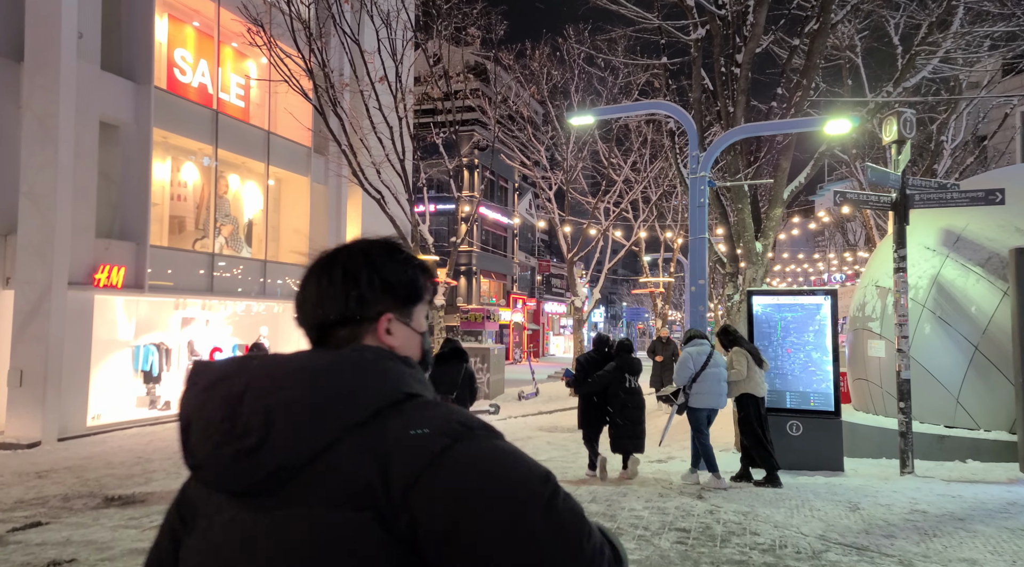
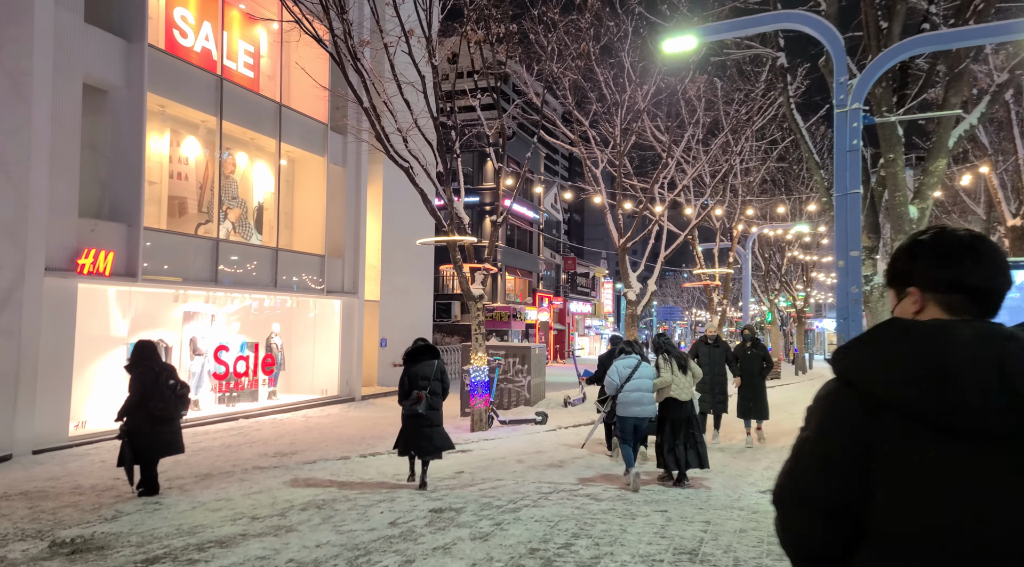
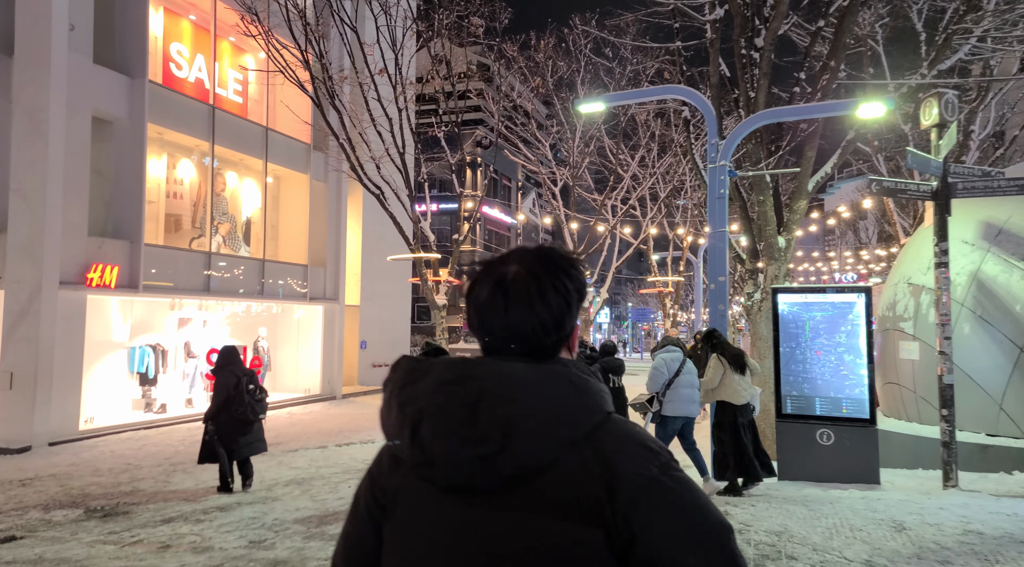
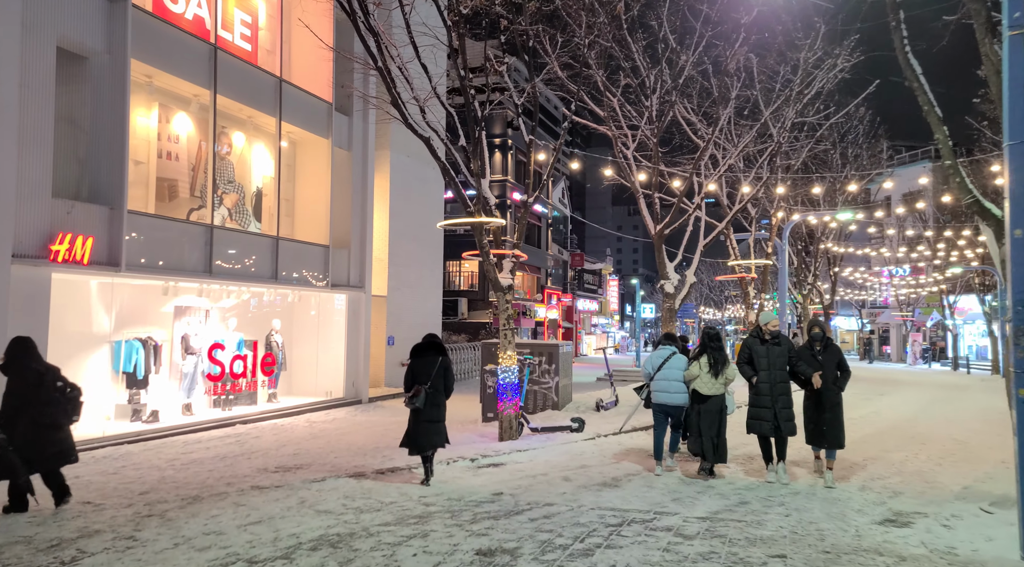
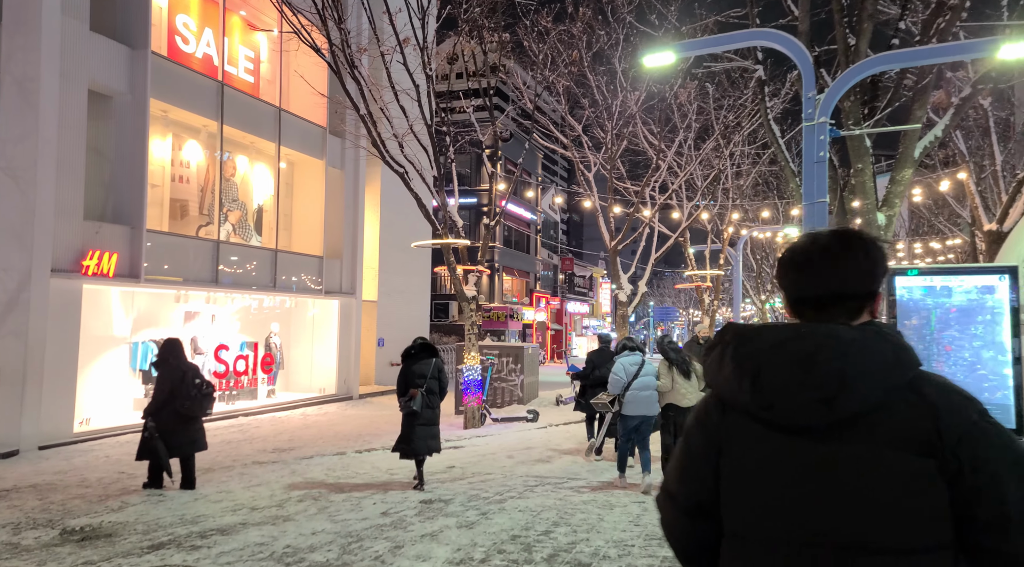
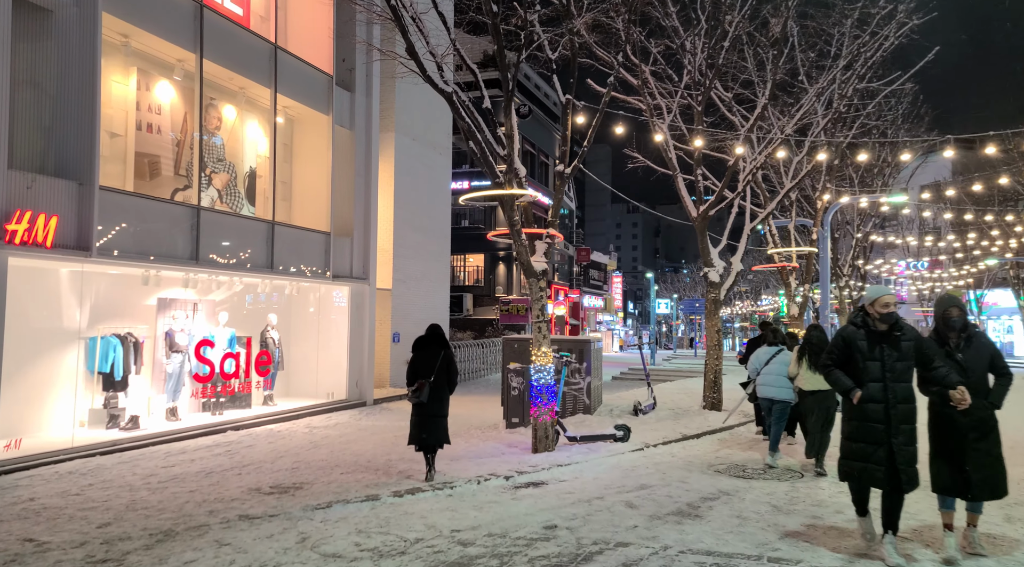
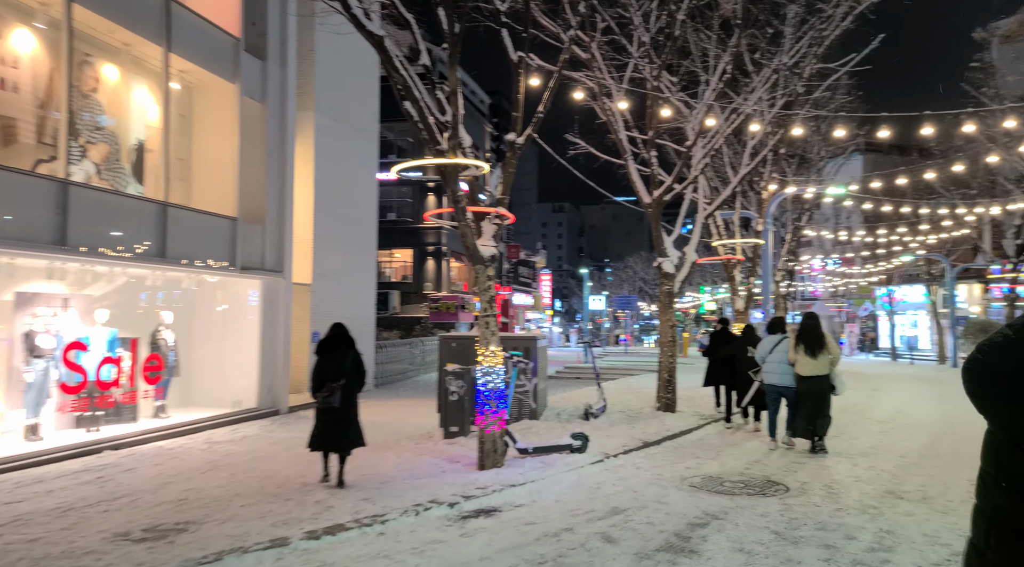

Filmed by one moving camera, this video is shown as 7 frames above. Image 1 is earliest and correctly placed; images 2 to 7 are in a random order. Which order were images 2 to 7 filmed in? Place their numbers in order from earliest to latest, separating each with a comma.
3, 5, 2, 4, 6, 7
